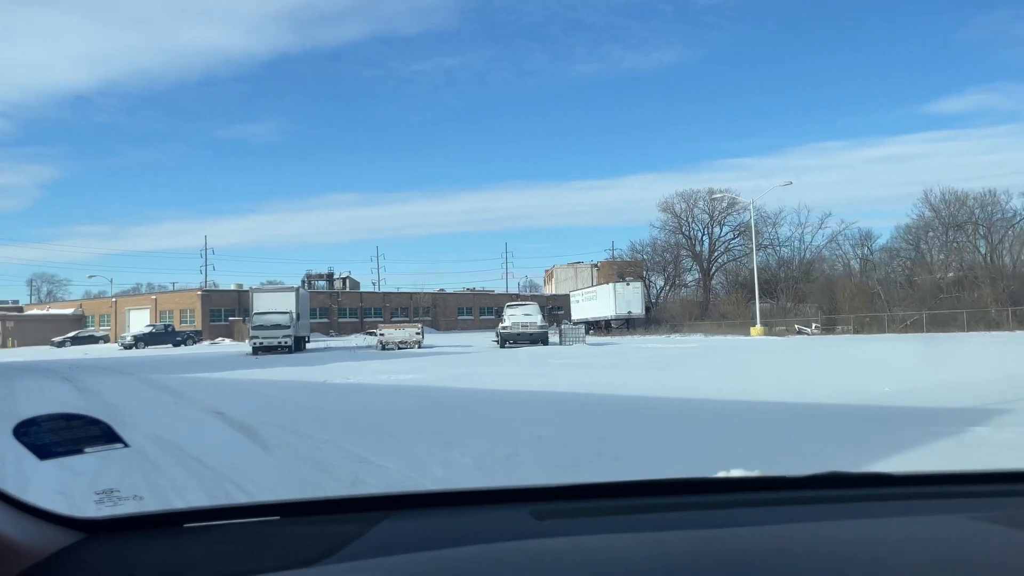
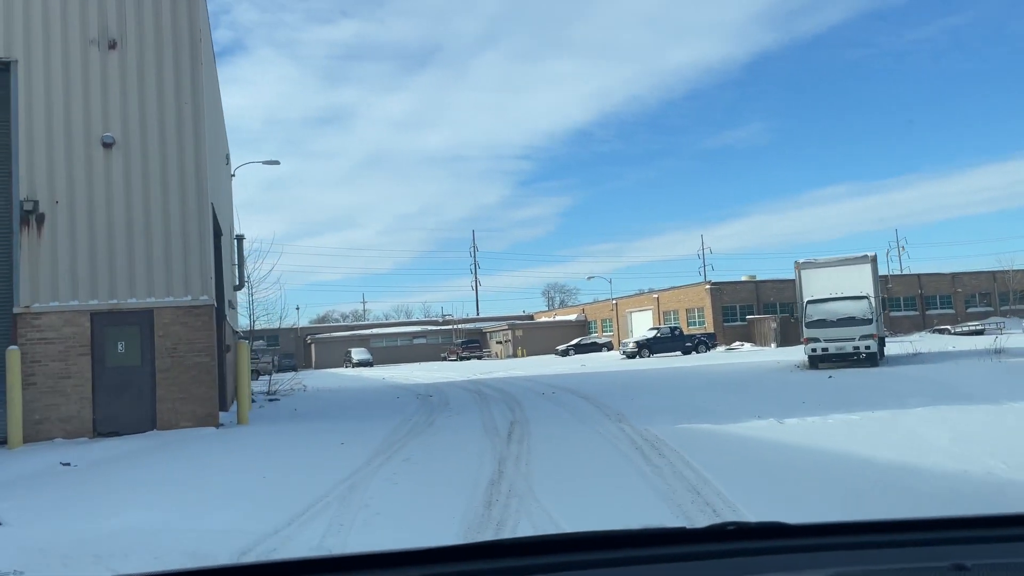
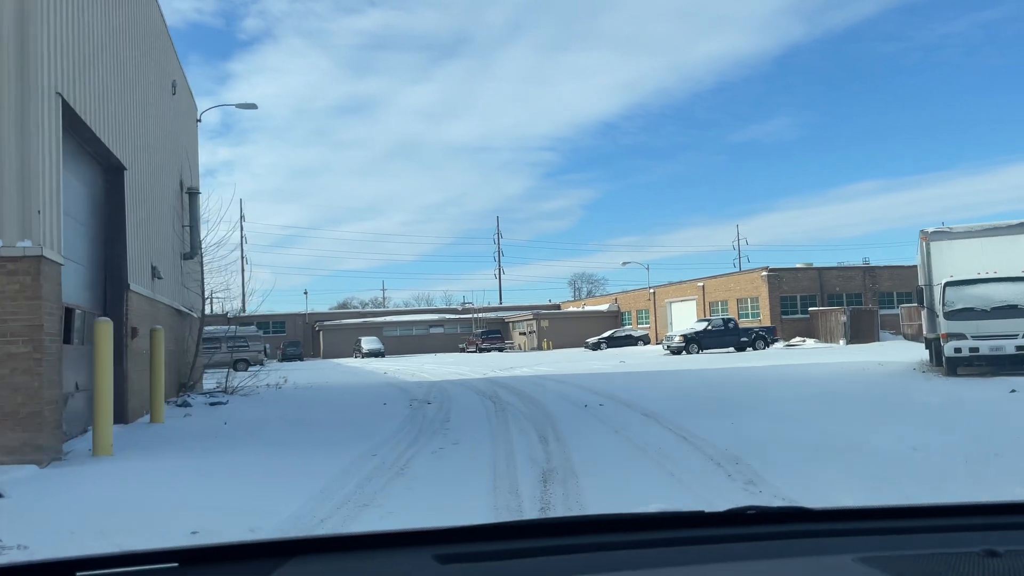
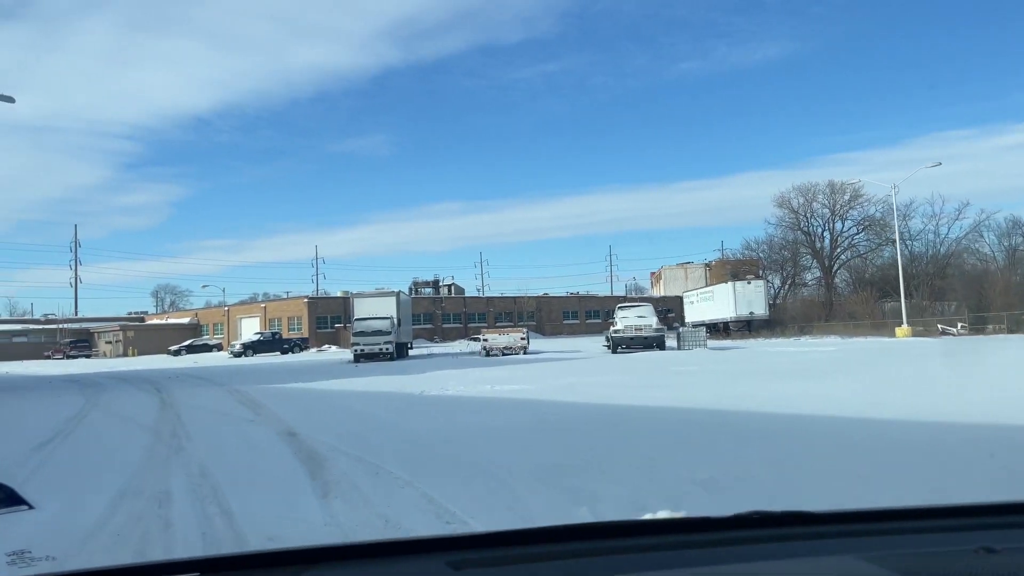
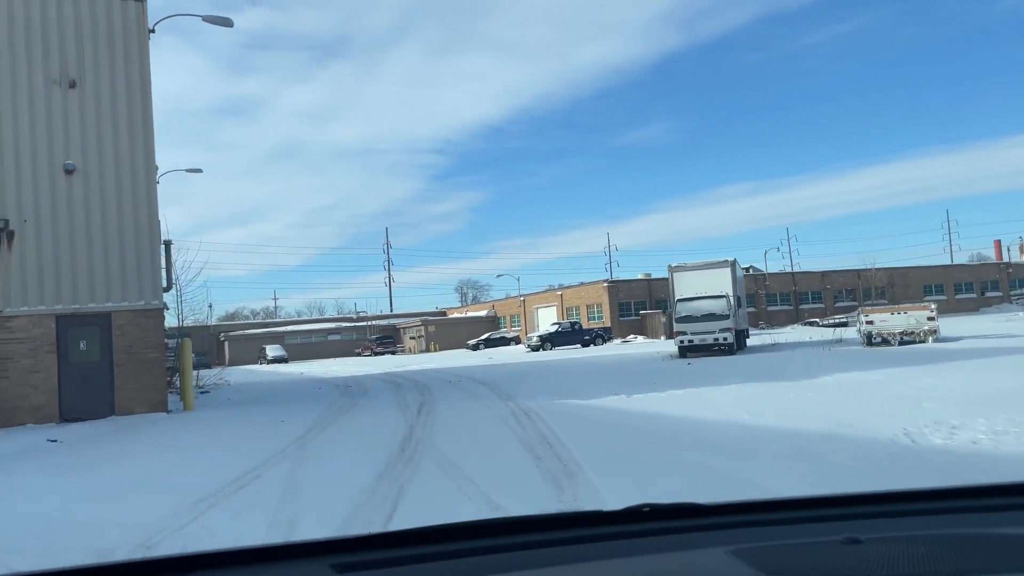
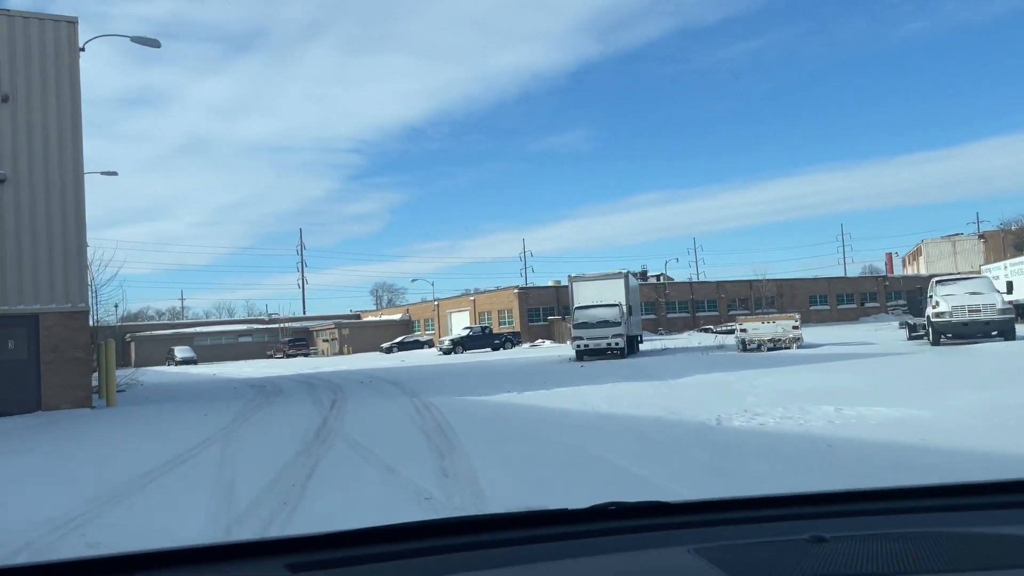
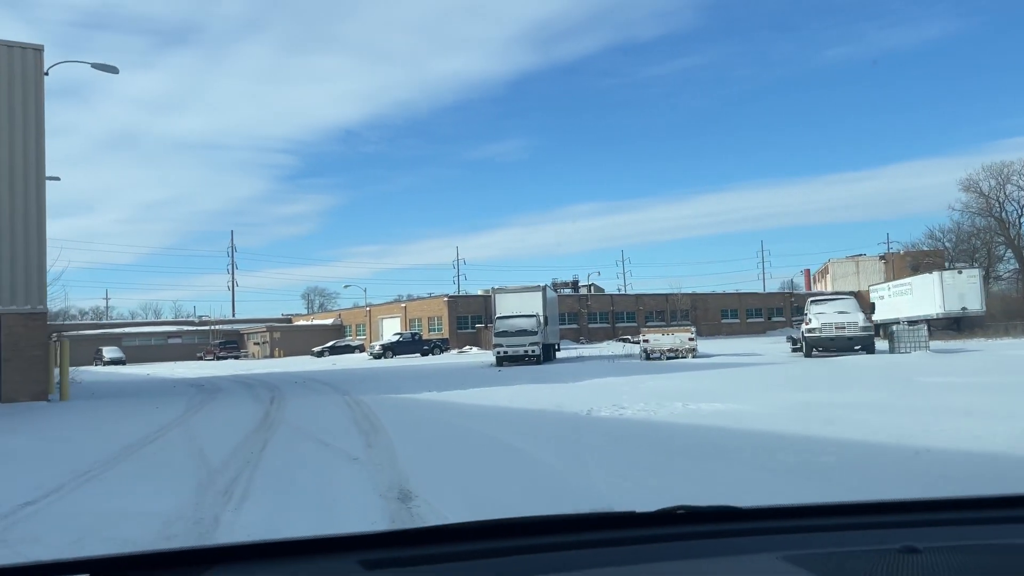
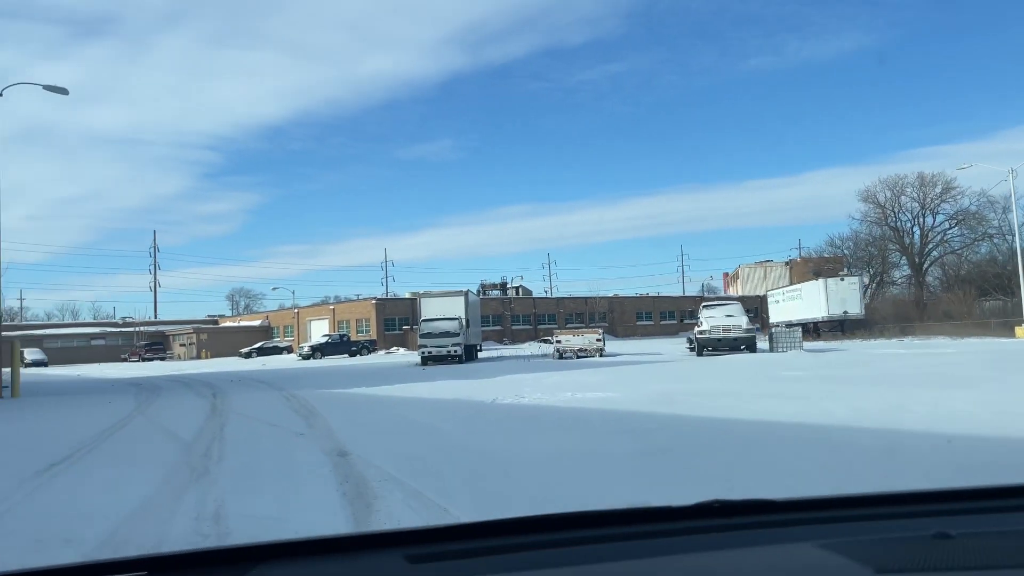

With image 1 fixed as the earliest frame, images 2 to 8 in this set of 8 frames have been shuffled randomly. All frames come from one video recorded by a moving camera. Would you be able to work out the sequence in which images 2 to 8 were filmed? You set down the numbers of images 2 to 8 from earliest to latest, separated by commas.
4, 8, 7, 6, 5, 2, 3
